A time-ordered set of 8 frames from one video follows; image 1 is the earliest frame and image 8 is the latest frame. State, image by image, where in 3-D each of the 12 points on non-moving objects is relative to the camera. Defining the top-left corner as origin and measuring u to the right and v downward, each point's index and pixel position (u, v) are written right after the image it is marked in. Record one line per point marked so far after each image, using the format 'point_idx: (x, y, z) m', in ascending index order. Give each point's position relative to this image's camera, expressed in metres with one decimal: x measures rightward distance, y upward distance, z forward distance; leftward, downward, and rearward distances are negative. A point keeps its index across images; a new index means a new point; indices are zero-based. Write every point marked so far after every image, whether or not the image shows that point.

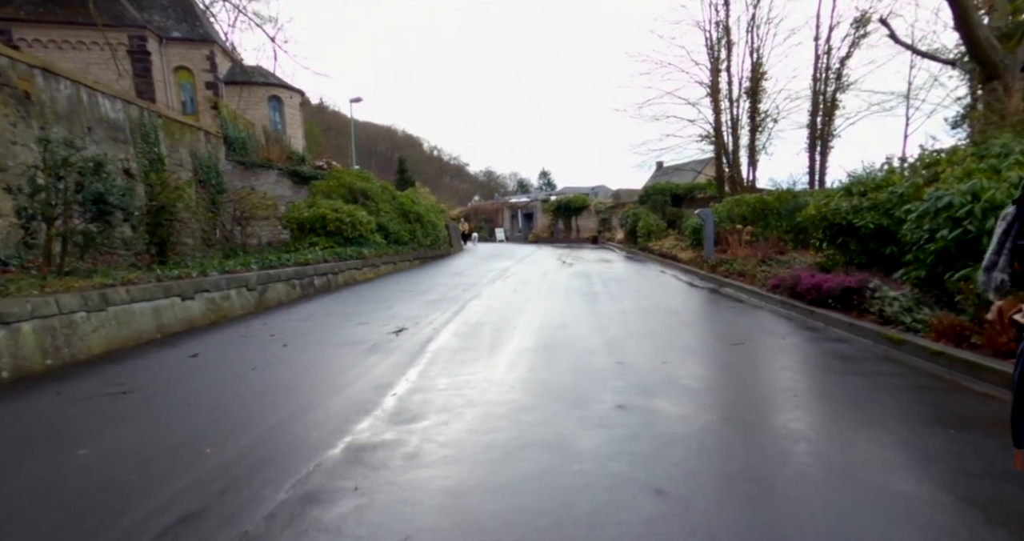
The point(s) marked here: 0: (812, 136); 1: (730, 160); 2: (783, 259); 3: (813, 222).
0: (+10.3, +4.6, +17.7) m
1: (+8.4, +4.2, +19.9) m
2: (+5.3, +0.2, +10.1) m
3: (+4.8, +0.8, +8.2) m
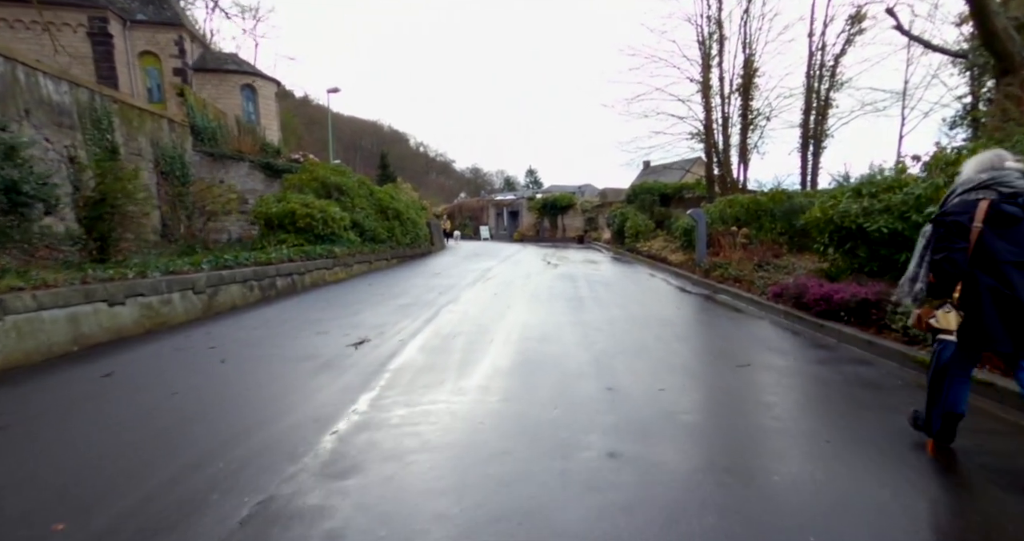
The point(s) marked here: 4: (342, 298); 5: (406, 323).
0: (+9.8, +4.5, +17.3) m
1: (+7.8, +4.1, +19.4) m
2: (+5.0, +0.1, +9.5) m
3: (+4.5, +0.7, +7.6) m
4: (-3.2, -0.5, +9.7) m
5: (-1.5, -0.7, +7.2) m
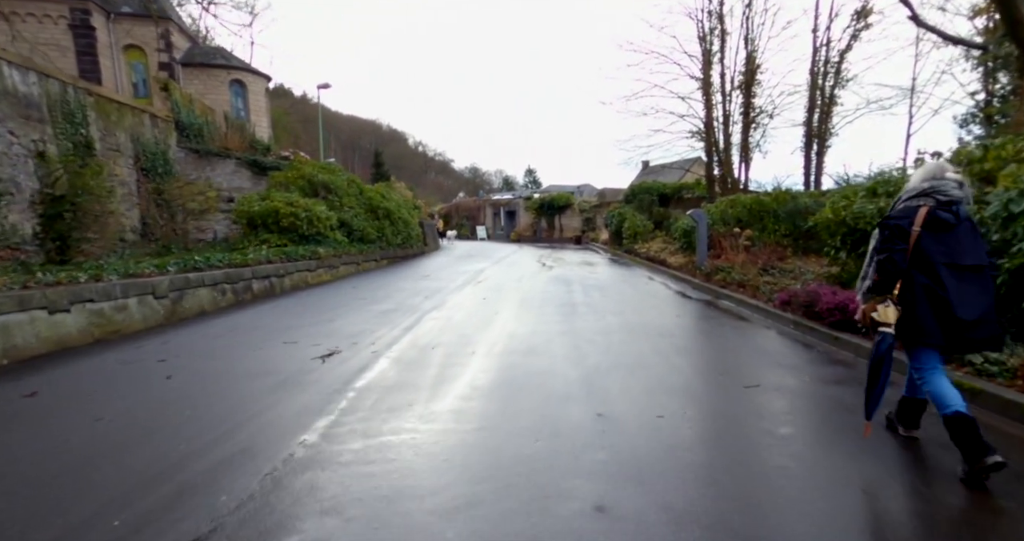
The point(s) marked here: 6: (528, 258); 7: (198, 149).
0: (+9.6, +4.4, +16.7) m
1: (+7.6, +4.1, +18.8) m
2: (+4.8, 0.0, +9.0) m
3: (+4.3, +0.6, +7.1) m
4: (-3.4, -0.6, +9.2) m
5: (-1.7, -0.8, +6.7) m
6: (+0.6, +0.5, +19.9) m
7: (-10.9, +4.2, +17.9) m
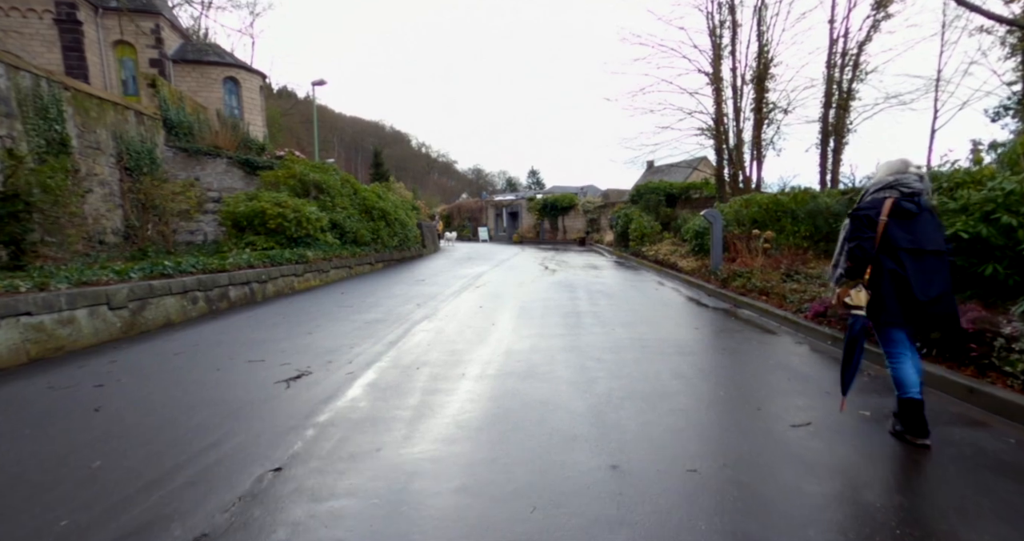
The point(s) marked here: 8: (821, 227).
0: (+9.6, +4.3, +15.9) m
1: (+7.7, +4.0, +18.0) m
2: (+4.8, -0.1, +8.2) m
3: (+4.3, +0.5, +6.3) m
4: (-3.4, -0.7, +8.4) m
5: (-1.7, -0.9, +5.9) m
6: (+0.6, +0.4, +19.2) m
7: (-10.9, +4.1, +17.2) m
8: (+6.6, +0.9, +11.0) m
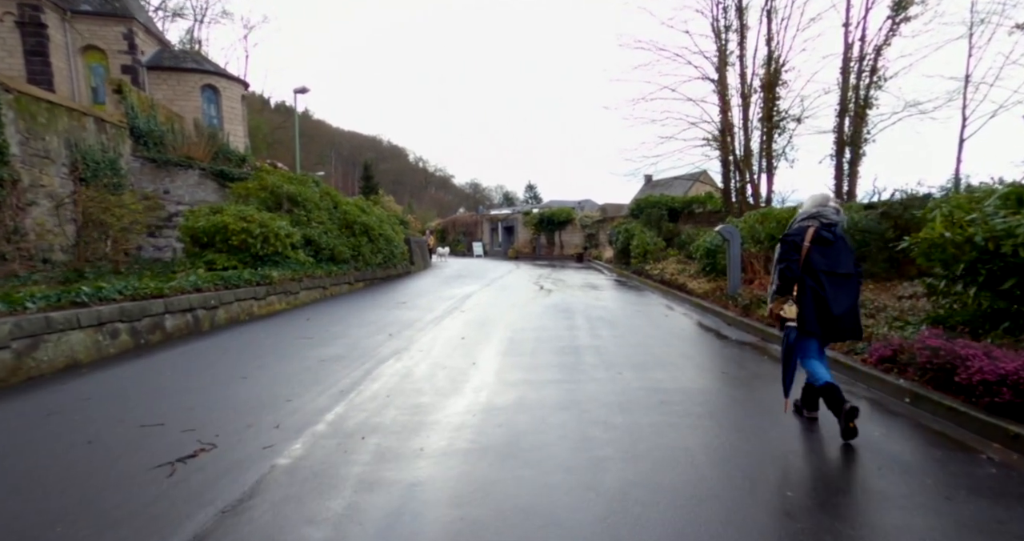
0: (+9.4, +3.7, +14.9) m
1: (+7.4, +3.3, +16.9) m
2: (+4.6, -0.4, +7.0) m
3: (+4.1, +0.2, +5.1) m
4: (-3.6, -1.0, +7.1) m
5: (-1.8, -1.2, +4.6) m
6: (+0.4, -0.3, +18.0) m
7: (-11.1, +3.5, +16.1) m
8: (+6.4, +0.5, +9.8) m
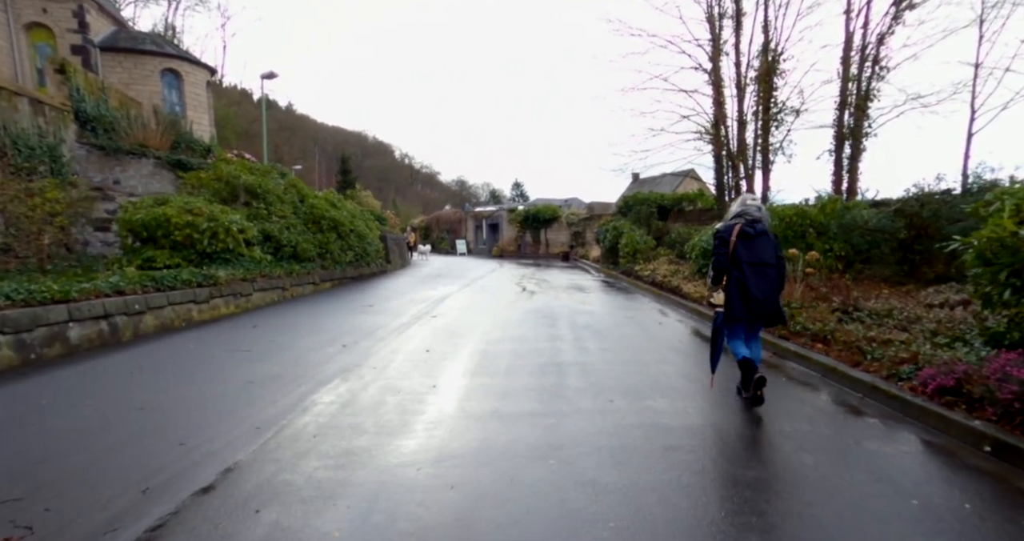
0: (+8.9, +3.7, +14.1) m
1: (+6.9, +3.3, +16.1) m
2: (+4.3, -0.5, +6.1) m
3: (+3.9, +0.1, +4.2) m
4: (-3.9, -1.0, +6.0) m
5: (-2.1, -1.2, +3.6) m
6: (-0.2, -0.3, +16.9) m
7: (-11.6, +3.5, +14.7) m
8: (+6.0, +0.4, +8.9) m
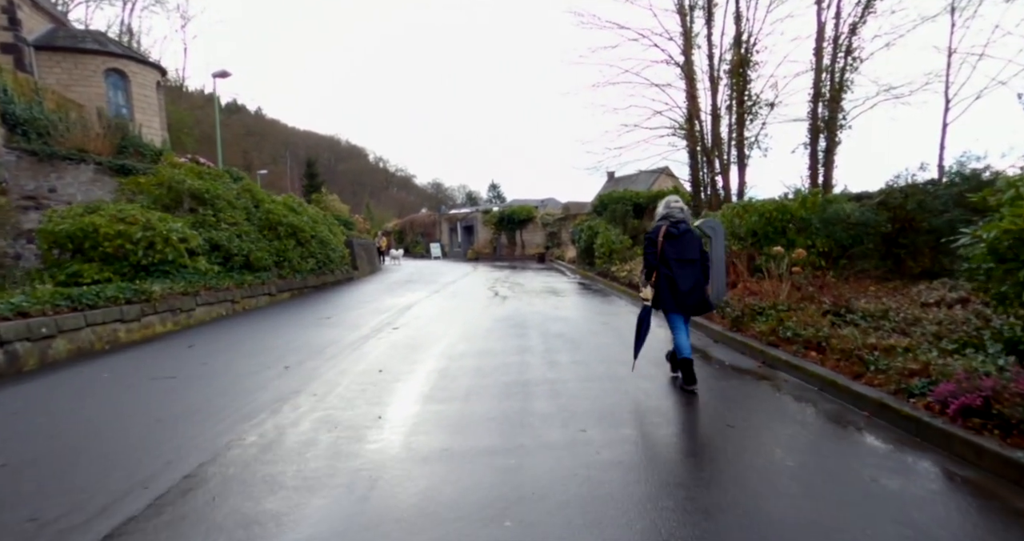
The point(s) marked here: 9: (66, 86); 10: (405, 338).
0: (+8.1, +3.8, +13.8) m
1: (+6.0, +3.4, +15.7) m
2: (+3.9, -0.4, +5.6) m
3: (+3.5, +0.2, +3.7) m
4: (-4.3, -1.2, +5.2) m
5: (-2.4, -1.3, +2.8) m
6: (-1.1, -0.4, +16.2) m
7: (-12.5, +3.1, +13.6) m
8: (+5.4, +0.5, +8.5) m
9: (-15.0, +6.2, +17.5) m
10: (-1.6, -1.0, +7.6) m
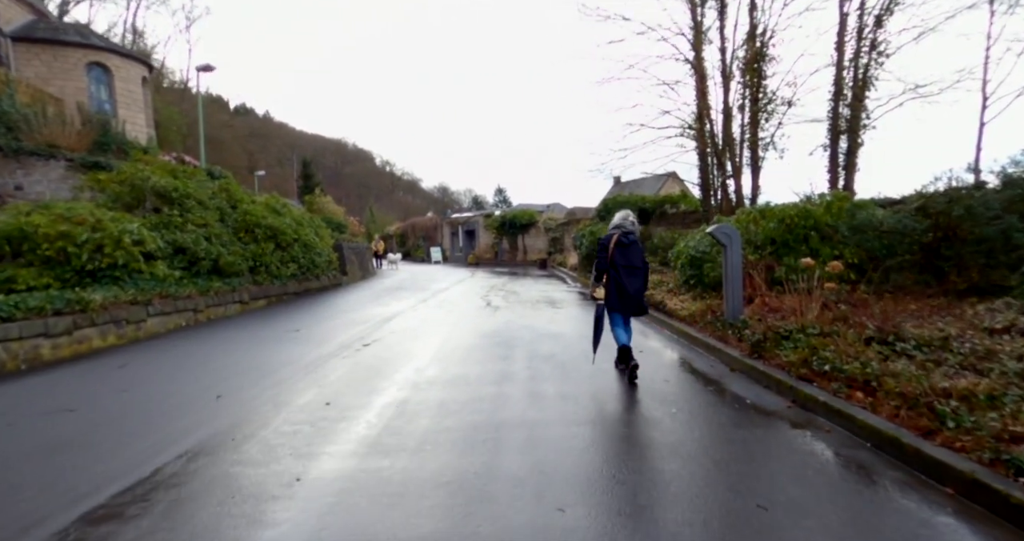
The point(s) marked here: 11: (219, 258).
0: (+8.0, +3.5, +12.7) m
1: (+5.9, +3.1, +14.7) m
2: (+3.6, -0.6, +4.6) m
3: (+3.3, 0.0, +2.7) m
4: (-4.5, -1.3, +4.3) m
5: (-2.7, -1.4, +1.8) m
6: (-1.2, -0.6, +15.3) m
7: (-12.6, +3.1, +12.8) m
8: (+5.3, +0.3, +7.5) m
9: (-15.1, +6.2, +16.7) m
10: (-1.8, -1.1, +6.6) m
11: (-5.9, +0.3, +10.5) m
